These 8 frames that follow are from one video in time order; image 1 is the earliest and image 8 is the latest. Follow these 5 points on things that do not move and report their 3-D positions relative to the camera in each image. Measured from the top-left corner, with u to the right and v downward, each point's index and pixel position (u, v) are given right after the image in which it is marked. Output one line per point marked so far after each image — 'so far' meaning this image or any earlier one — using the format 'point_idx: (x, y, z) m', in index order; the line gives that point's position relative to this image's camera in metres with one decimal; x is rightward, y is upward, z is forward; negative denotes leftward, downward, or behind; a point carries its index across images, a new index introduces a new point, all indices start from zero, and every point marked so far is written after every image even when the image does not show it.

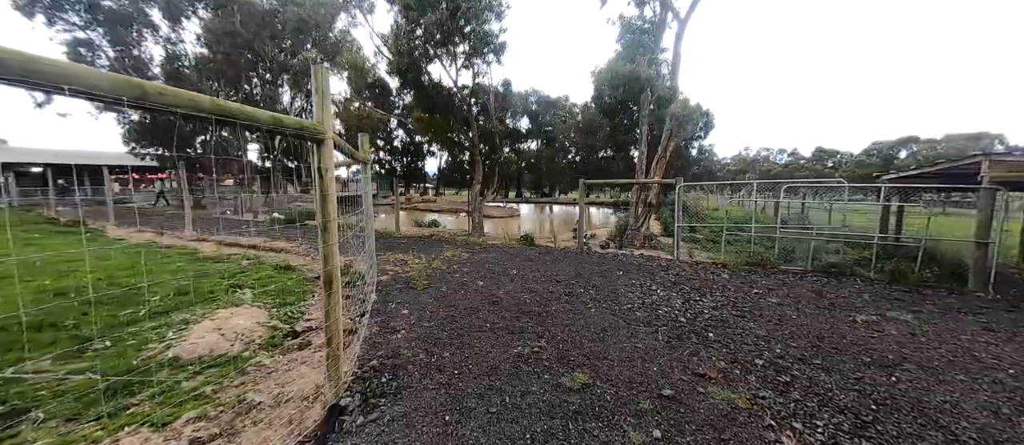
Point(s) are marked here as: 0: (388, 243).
0: (-2.8, -0.5, +6.9) m
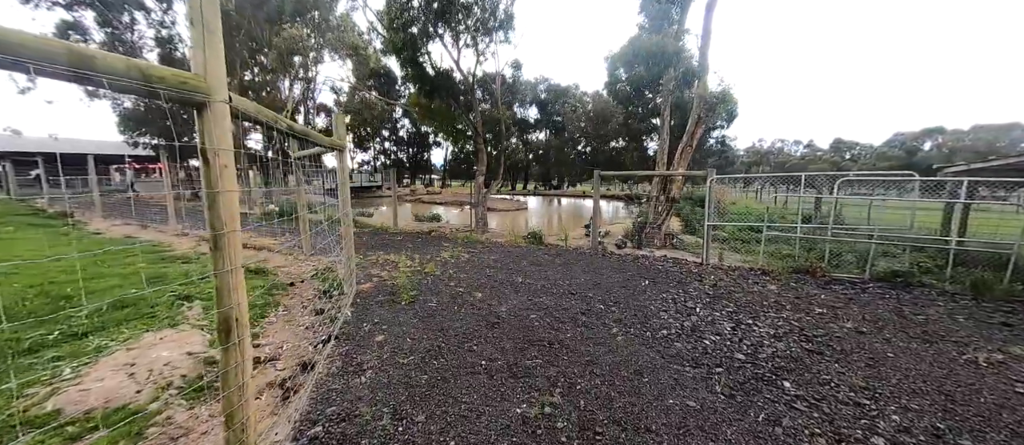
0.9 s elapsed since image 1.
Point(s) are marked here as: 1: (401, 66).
0: (-2.7, -0.4, +6.3) m
1: (-3.0, +4.2, +8.5) m
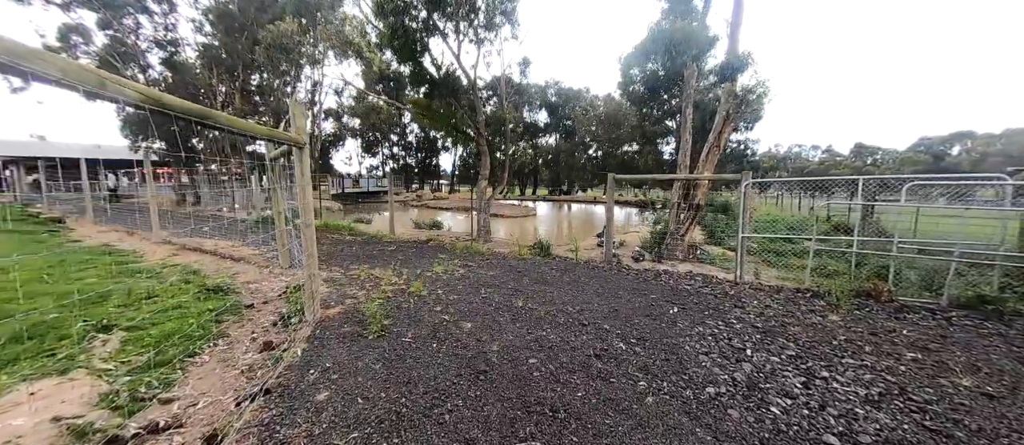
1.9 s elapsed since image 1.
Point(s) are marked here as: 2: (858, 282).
0: (-2.6, -0.5, +5.7) m
1: (-2.8, +4.0, +8.0) m
2: (+4.6, -0.8, +4.2) m
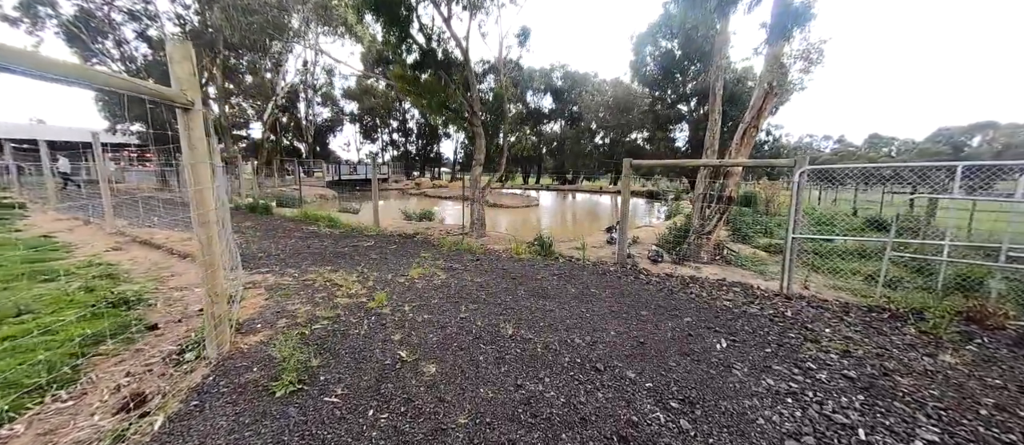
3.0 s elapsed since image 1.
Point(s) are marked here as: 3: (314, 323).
0: (-2.7, -0.4, +4.9) m
1: (-2.8, +4.2, +7.0) m
2: (+4.5, -0.8, +3.3) m
3: (-1.5, -0.8, +2.5) m
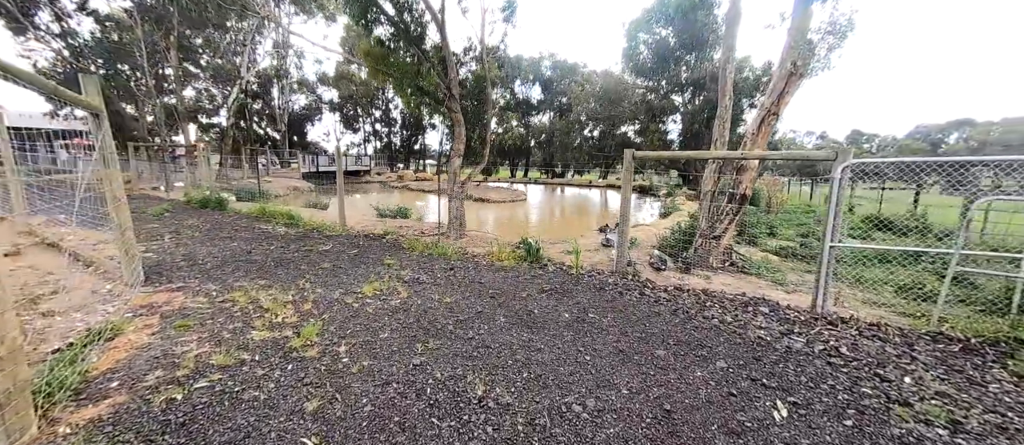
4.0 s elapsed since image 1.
0: (-2.9, -0.4, +4.1) m
1: (-3.1, +4.2, +6.1) m
2: (+4.3, -0.8, +2.8) m
3: (-1.7, -0.8, +1.8) m
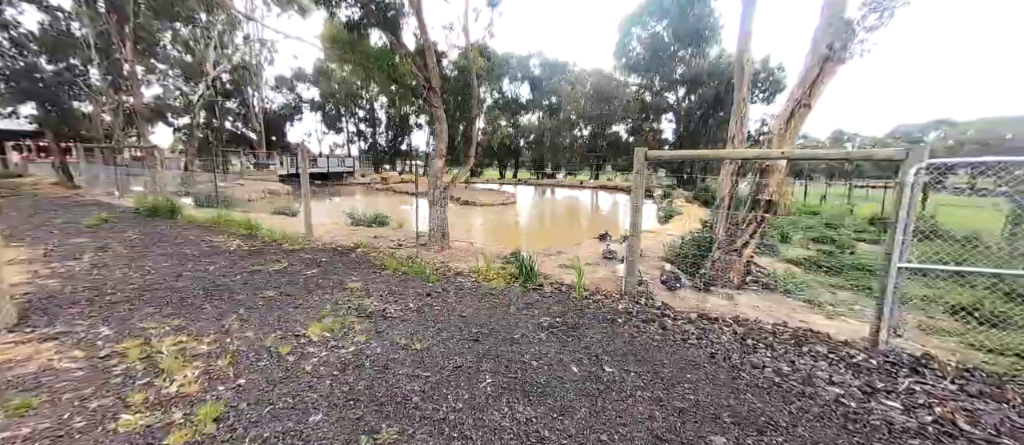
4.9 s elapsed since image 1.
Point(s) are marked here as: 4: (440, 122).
0: (-3.0, -0.6, +3.3) m
1: (-3.3, +4.0, +5.3) m
2: (+4.3, -0.9, +2.3) m
3: (-1.7, -1.0, +1.1) m
4: (-1.3, +1.8, +5.6) m
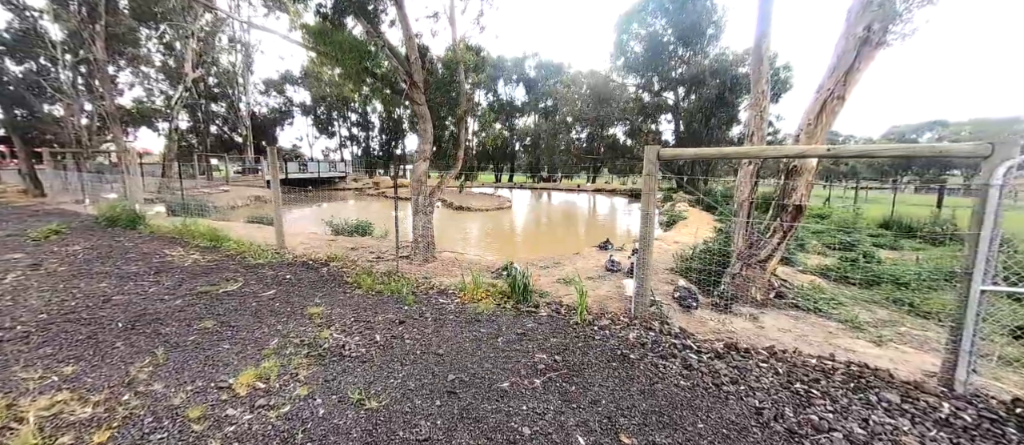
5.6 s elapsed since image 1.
0: (-3.1, -0.7, +2.8) m
1: (-3.5, +3.9, +4.9) m
2: (+4.2, -1.0, +1.8) m
3: (-1.8, -1.1, +0.5) m
4: (-1.4, +1.6, +5.1) m
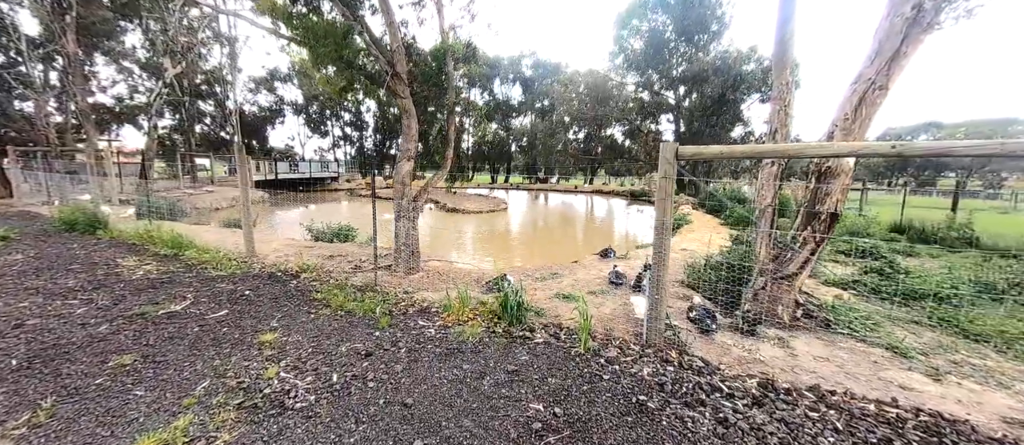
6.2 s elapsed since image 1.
0: (-3.2, -0.8, +2.3) m
1: (-3.6, +3.8, +4.4) m
2: (+4.1, -1.1, +1.4) m
3: (-1.8, -1.2, +0.1) m
4: (-1.5, +1.5, +4.7) m
